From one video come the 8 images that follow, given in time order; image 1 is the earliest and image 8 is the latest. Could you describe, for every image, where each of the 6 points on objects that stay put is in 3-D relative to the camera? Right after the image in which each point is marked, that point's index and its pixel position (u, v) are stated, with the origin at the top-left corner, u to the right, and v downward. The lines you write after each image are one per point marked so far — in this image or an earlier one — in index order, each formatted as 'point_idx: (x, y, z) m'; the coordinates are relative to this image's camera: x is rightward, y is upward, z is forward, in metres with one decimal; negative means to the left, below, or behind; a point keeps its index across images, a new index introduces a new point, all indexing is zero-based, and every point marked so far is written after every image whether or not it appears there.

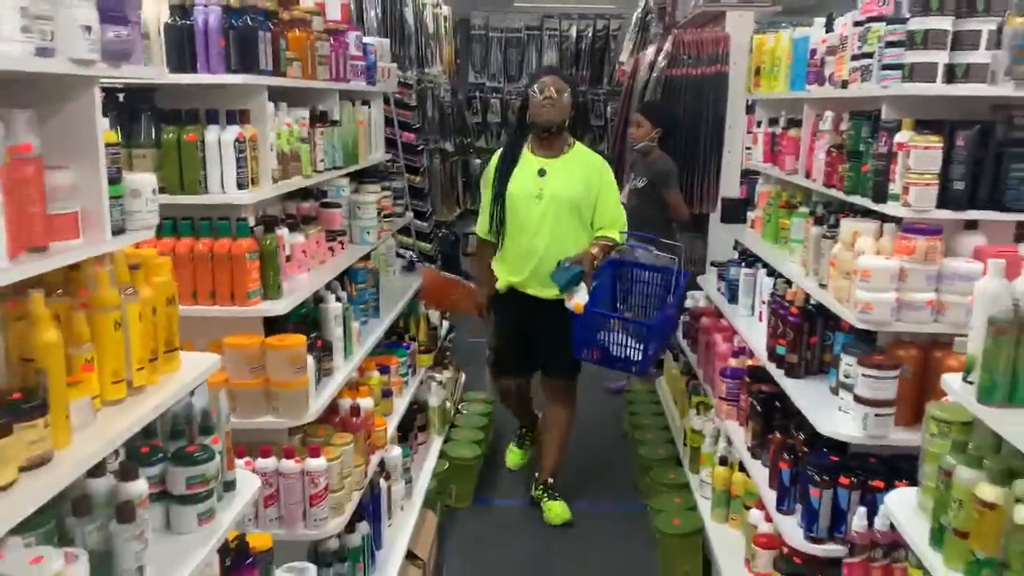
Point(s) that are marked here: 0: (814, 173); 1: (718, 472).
0: (+1.1, +0.4, +3.1) m
1: (+0.8, -0.7, +3.2) m
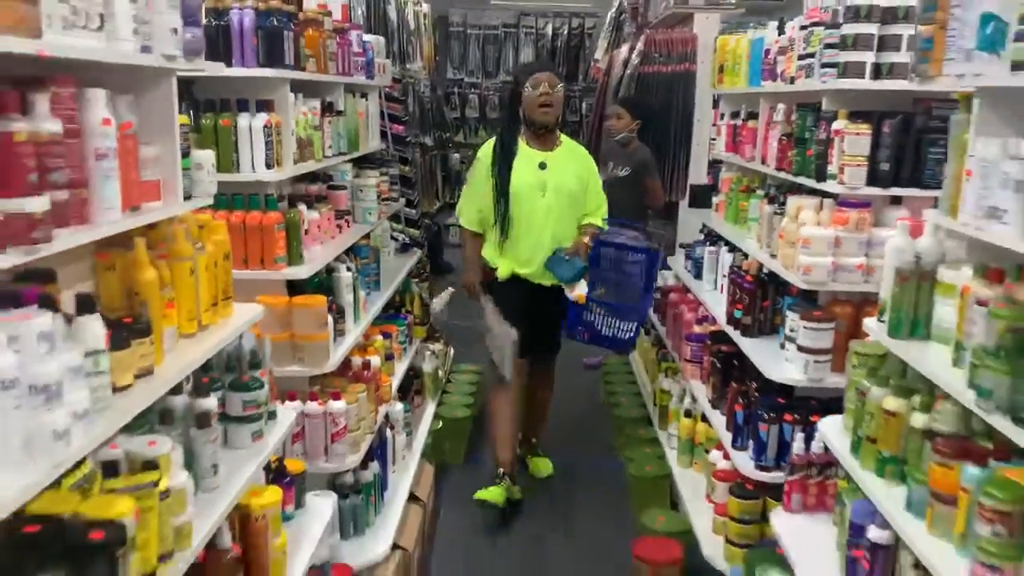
0: (+1.0, +0.5, +3.5) m
1: (+0.7, -0.6, +3.6) m
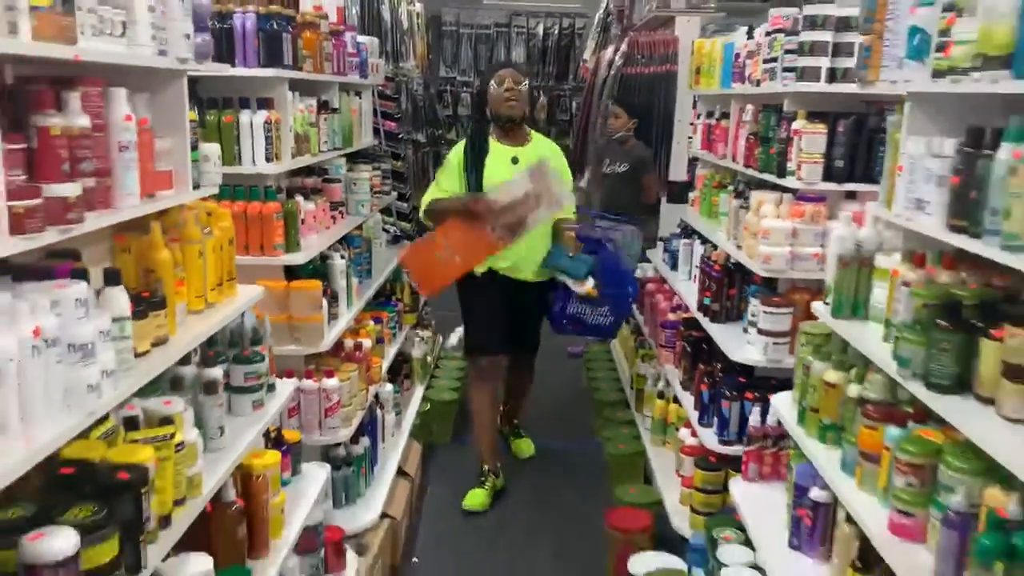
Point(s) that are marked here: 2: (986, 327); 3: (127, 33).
0: (+1.0, +0.6, +3.7) m
1: (+0.6, -0.5, +3.8) m
2: (+1.0, -0.1, +1.8) m
3: (-0.8, +0.5, +1.9) m
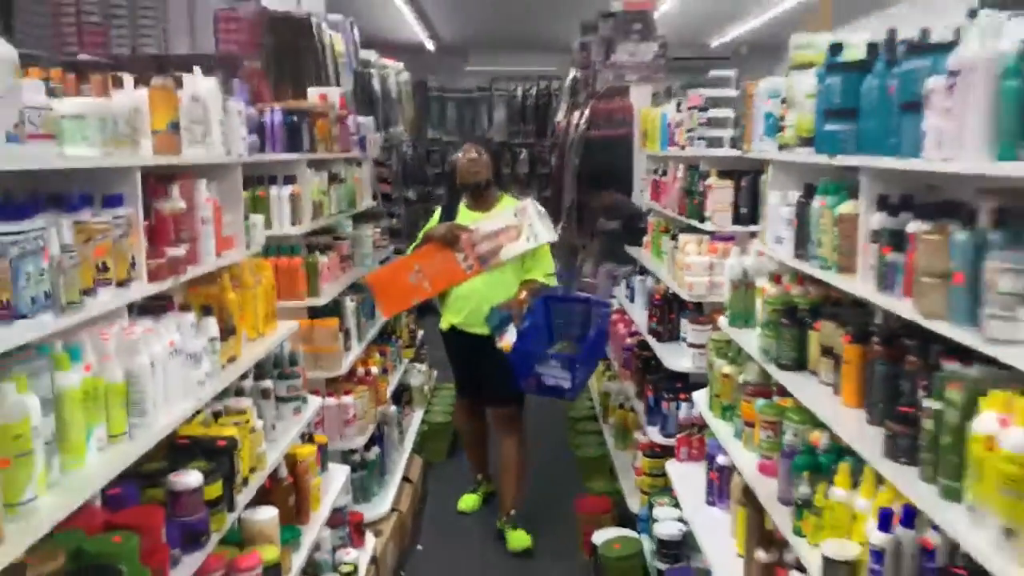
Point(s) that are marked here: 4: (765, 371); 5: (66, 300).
0: (+0.8, +0.4, +4.5) m
1: (+0.6, -0.7, +4.6) m
2: (+0.9, -0.1, +2.5) m
3: (-0.9, +0.5, +2.7) m
4: (+0.8, -0.3, +2.8) m
5: (-1.0, 0.0, +1.9) m
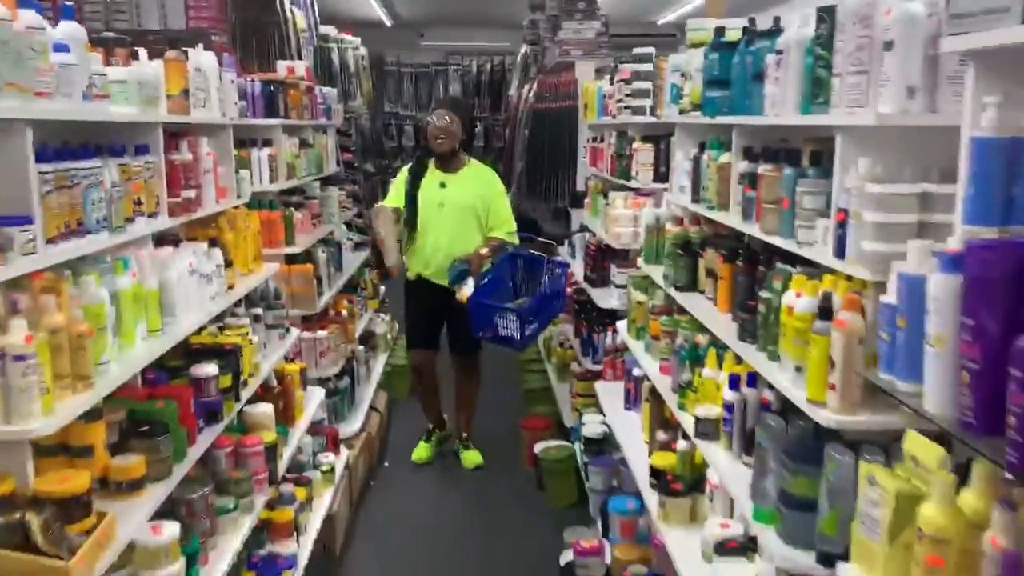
0: (+0.6, +0.7, +5.1) m
1: (+0.3, -0.4, +5.2) m
2: (+0.7, +0.1, +3.2) m
3: (-1.1, +0.7, +3.2) m
4: (+0.6, 0.0, +3.4) m
5: (-1.1, +0.2, +2.4) m
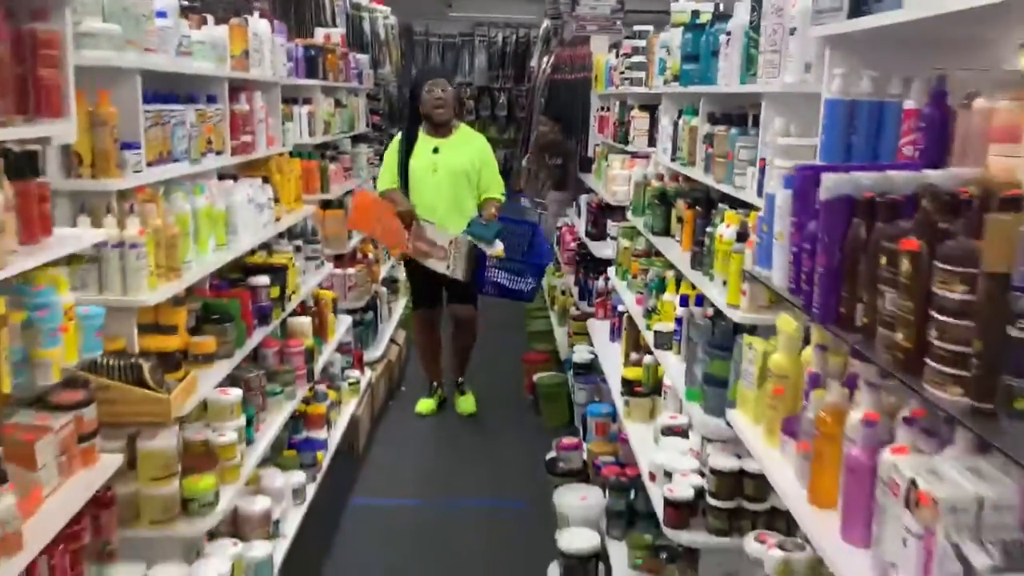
0: (+0.6, +1.0, +5.7) m
1: (+0.3, -0.1, +5.8) m
2: (+0.7, +0.4, +3.8) m
3: (-1.1, +1.0, +3.8) m
4: (+0.6, +0.2, +4.0) m
5: (-1.1, +0.5, +3.0) m
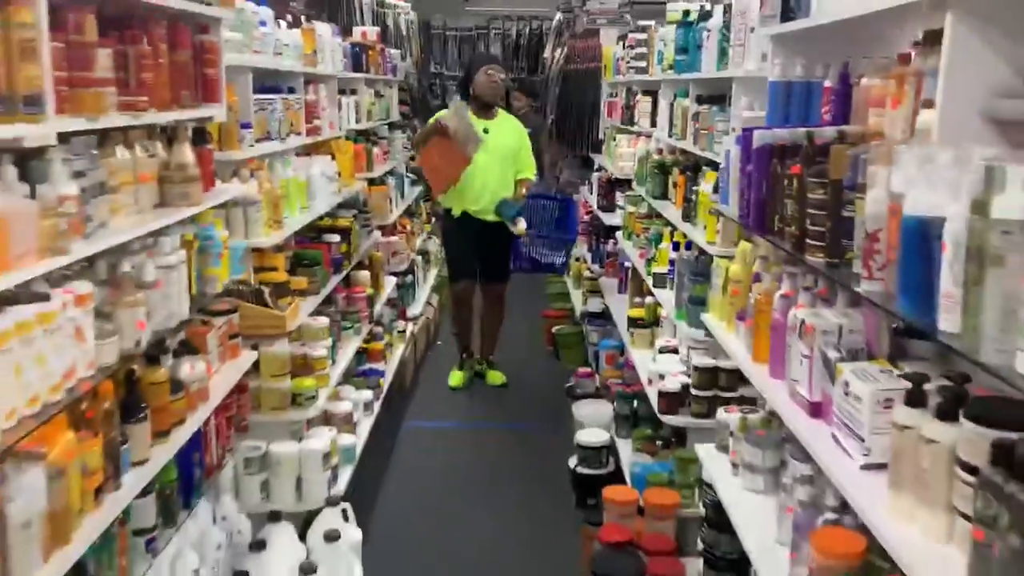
0: (+0.8, +1.3, +6.4) m
1: (+0.5, +0.2, +6.5) m
2: (+0.8, +0.6, +4.5) m
3: (-1.0, +1.2, +4.6) m
4: (+0.8, +0.5, +4.7) m
5: (-1.0, +0.7, +3.8) m
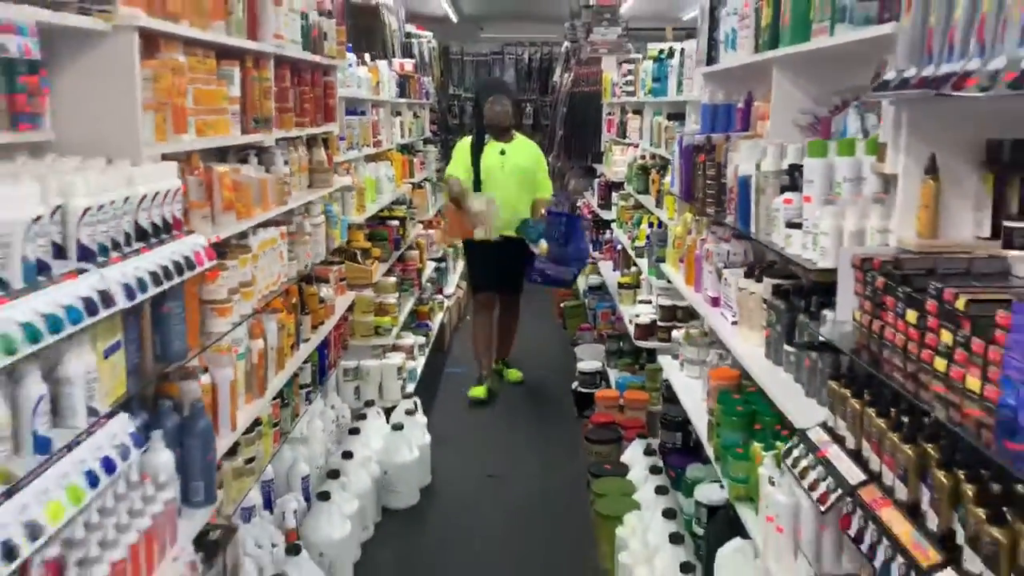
0: (+0.9, +1.4, +7.8) m
1: (+0.6, +0.3, +7.9) m
2: (+0.9, +0.8, +5.8) m
3: (-0.9, +1.4, +5.9) m
4: (+0.9, +0.6, +6.1) m
5: (-0.9, +0.8, +5.2) m
